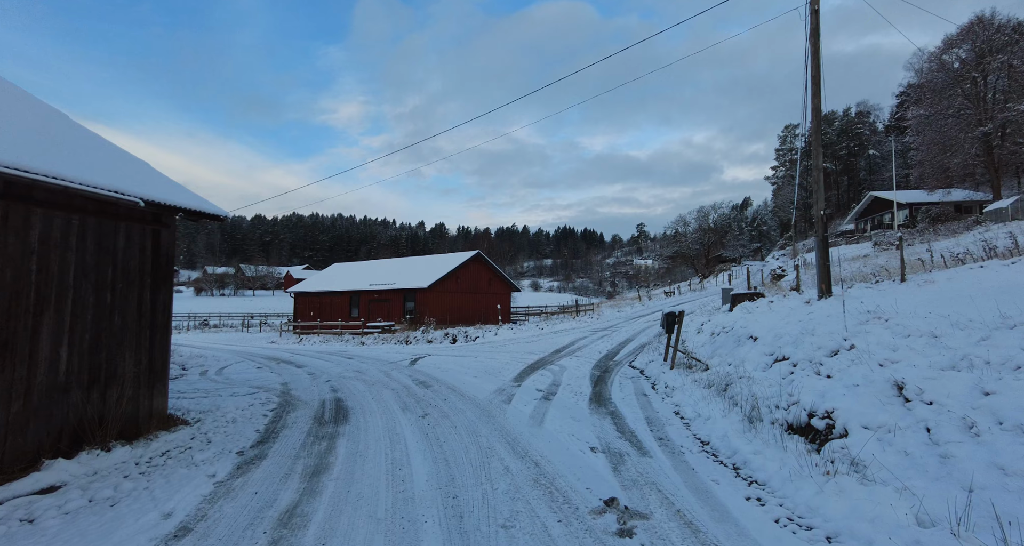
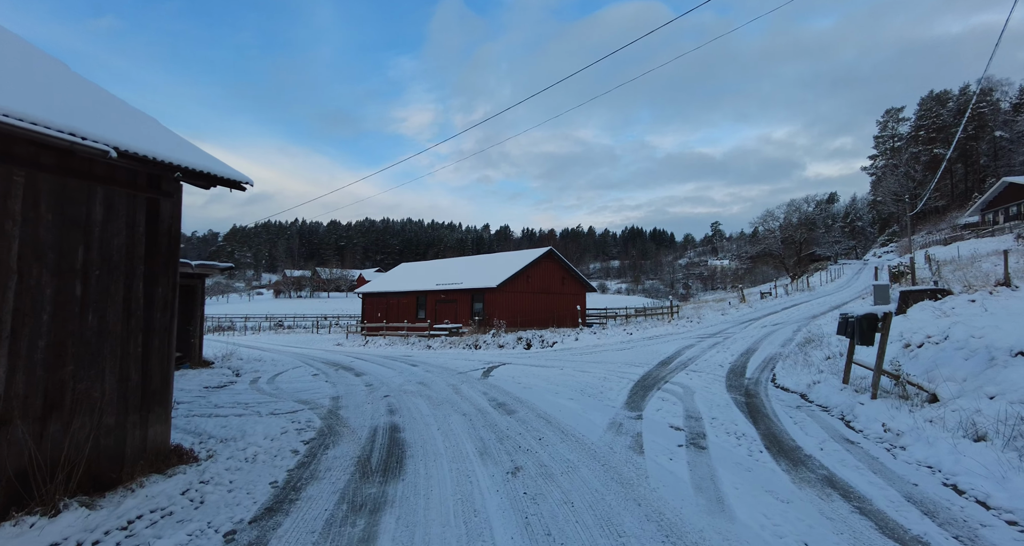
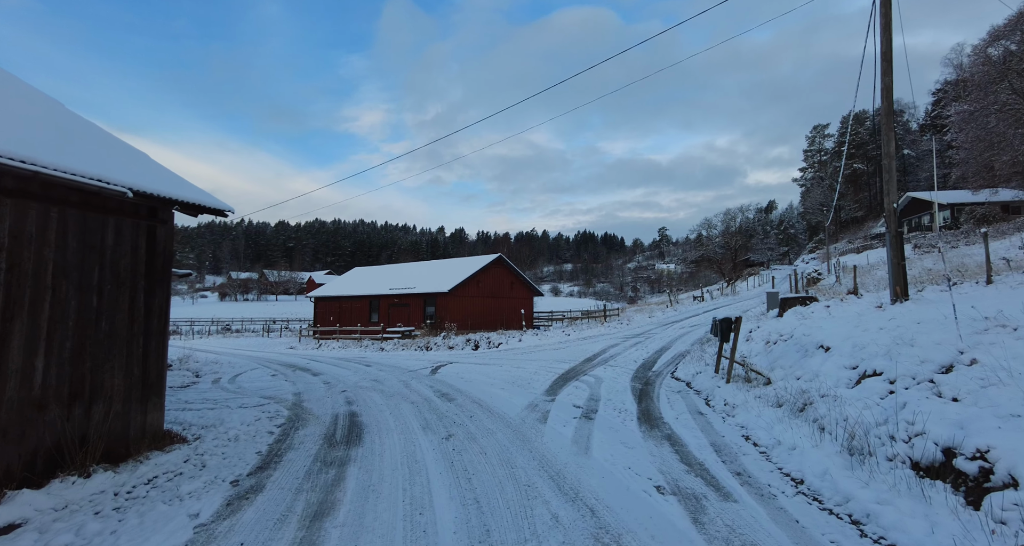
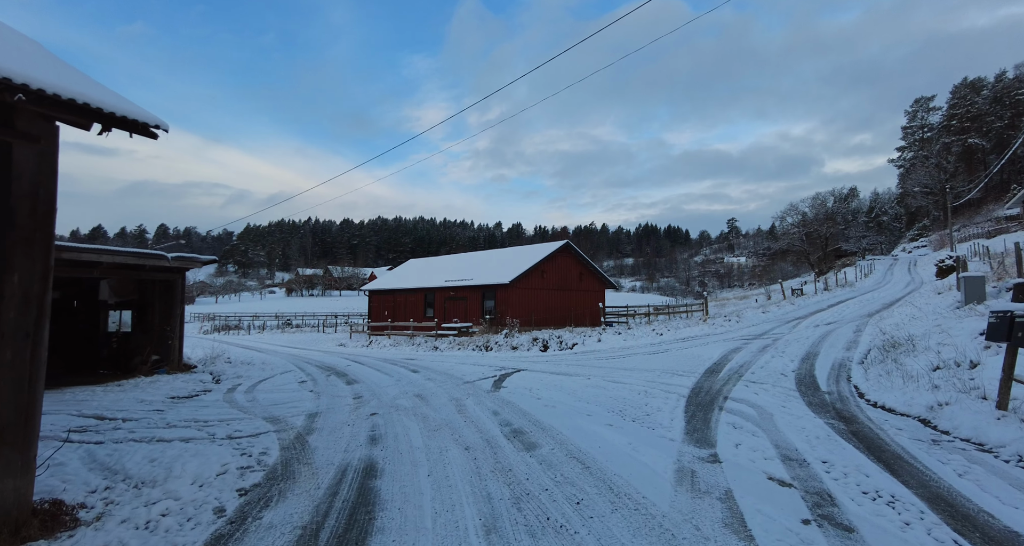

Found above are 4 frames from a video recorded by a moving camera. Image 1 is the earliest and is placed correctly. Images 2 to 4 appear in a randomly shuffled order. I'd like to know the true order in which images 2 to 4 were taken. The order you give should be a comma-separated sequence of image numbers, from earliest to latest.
3, 2, 4
